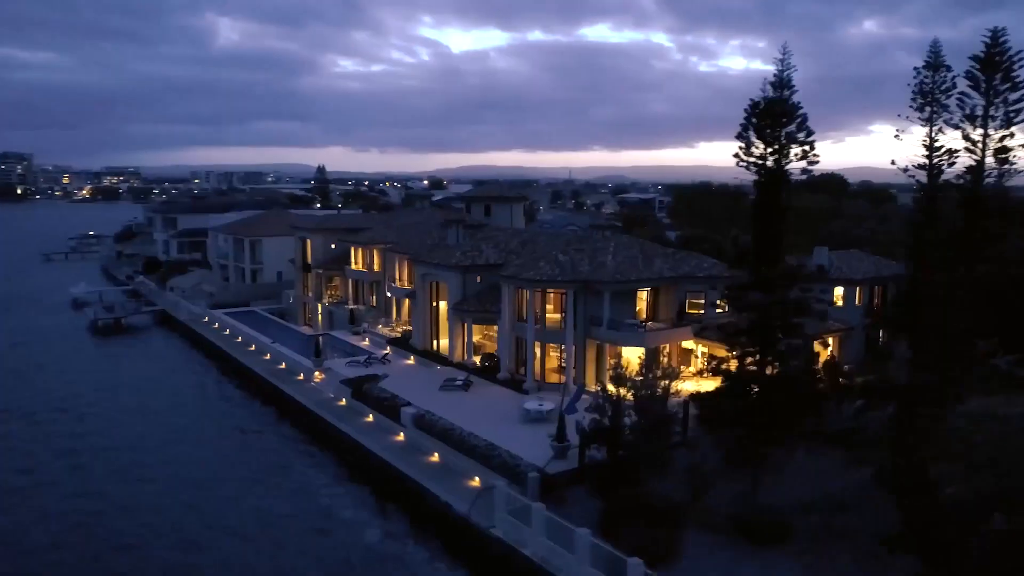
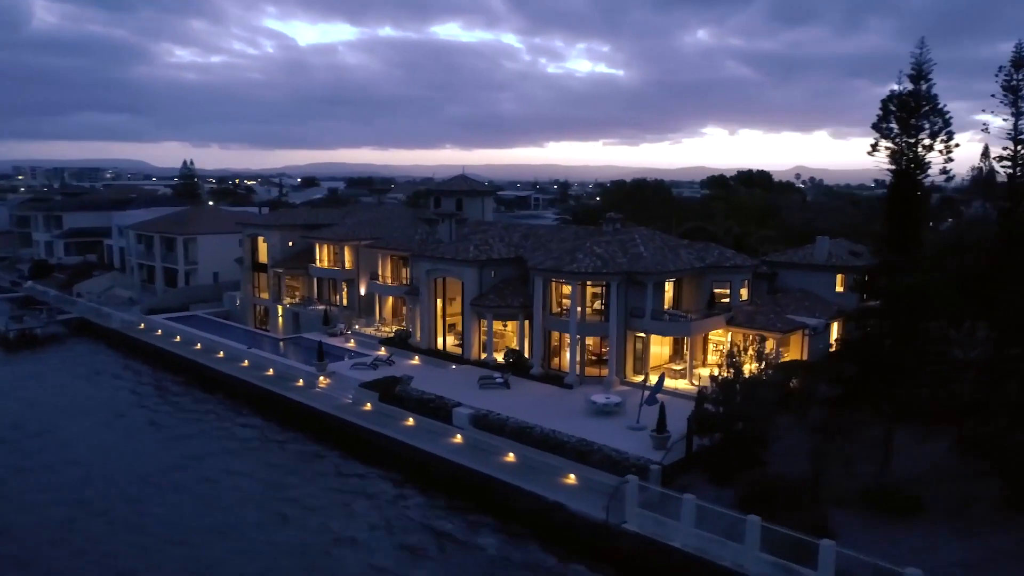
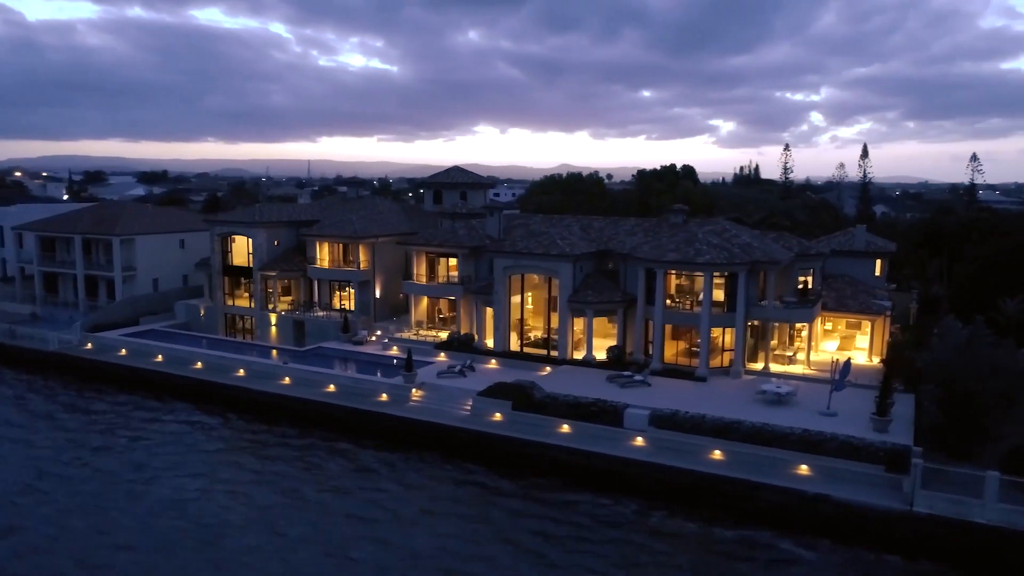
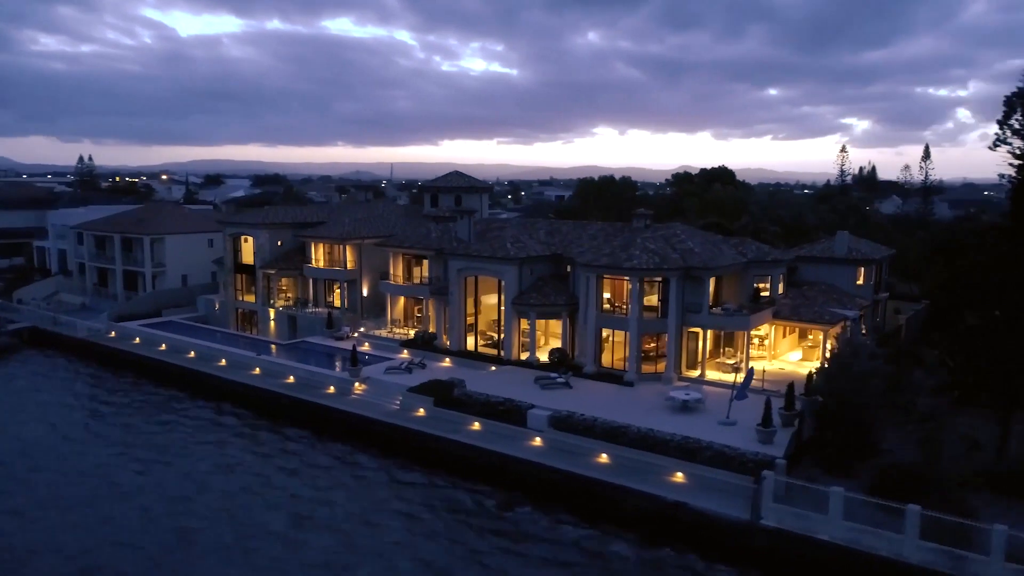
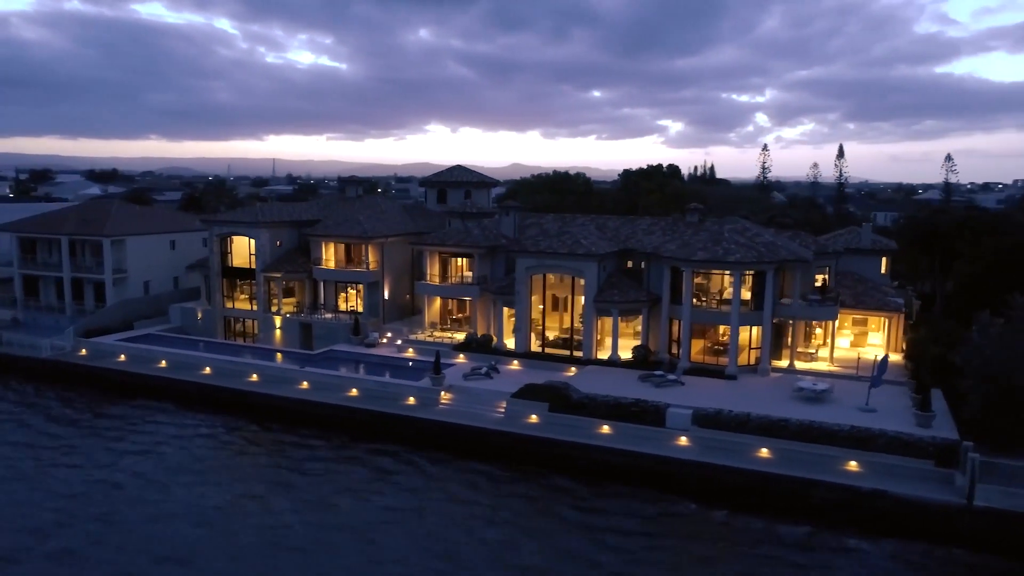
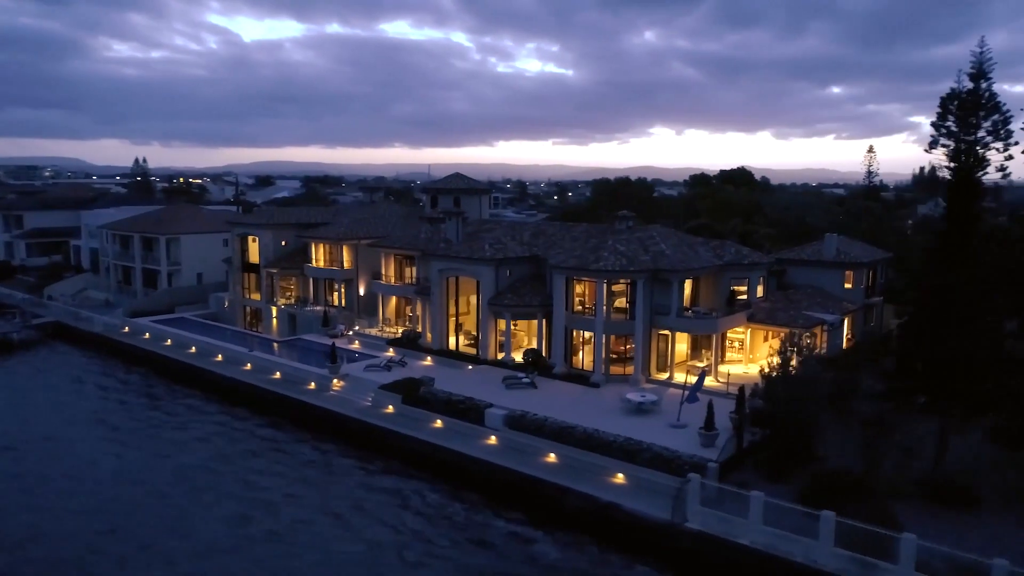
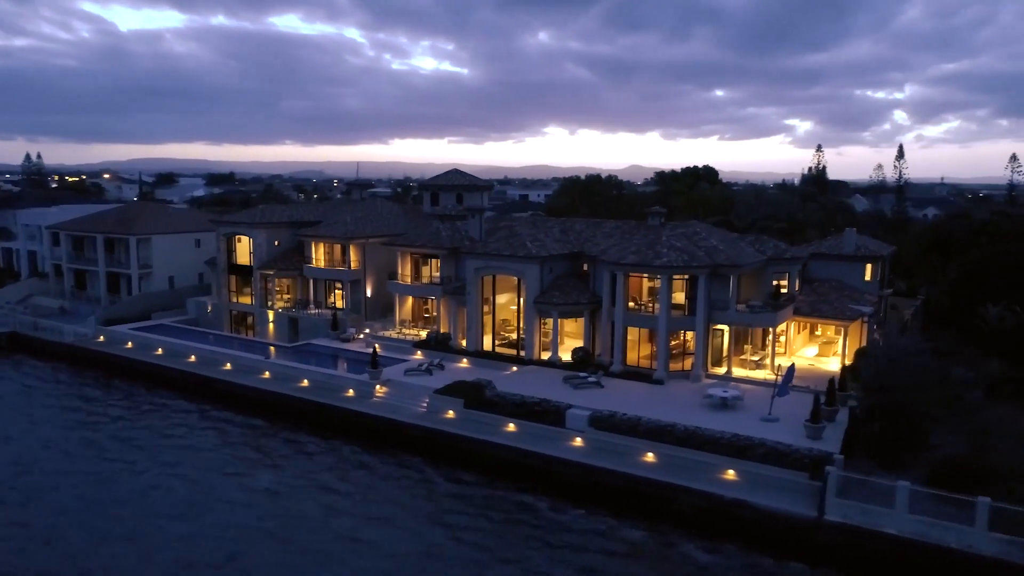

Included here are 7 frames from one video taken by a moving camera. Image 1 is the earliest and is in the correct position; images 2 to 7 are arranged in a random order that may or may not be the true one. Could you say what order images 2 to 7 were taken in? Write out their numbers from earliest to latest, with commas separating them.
2, 6, 4, 7, 3, 5
